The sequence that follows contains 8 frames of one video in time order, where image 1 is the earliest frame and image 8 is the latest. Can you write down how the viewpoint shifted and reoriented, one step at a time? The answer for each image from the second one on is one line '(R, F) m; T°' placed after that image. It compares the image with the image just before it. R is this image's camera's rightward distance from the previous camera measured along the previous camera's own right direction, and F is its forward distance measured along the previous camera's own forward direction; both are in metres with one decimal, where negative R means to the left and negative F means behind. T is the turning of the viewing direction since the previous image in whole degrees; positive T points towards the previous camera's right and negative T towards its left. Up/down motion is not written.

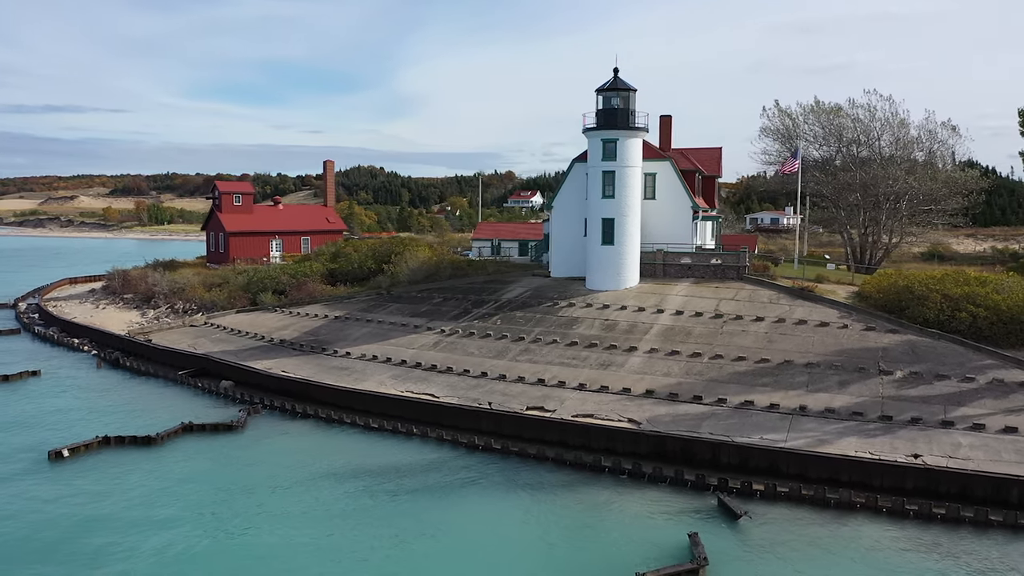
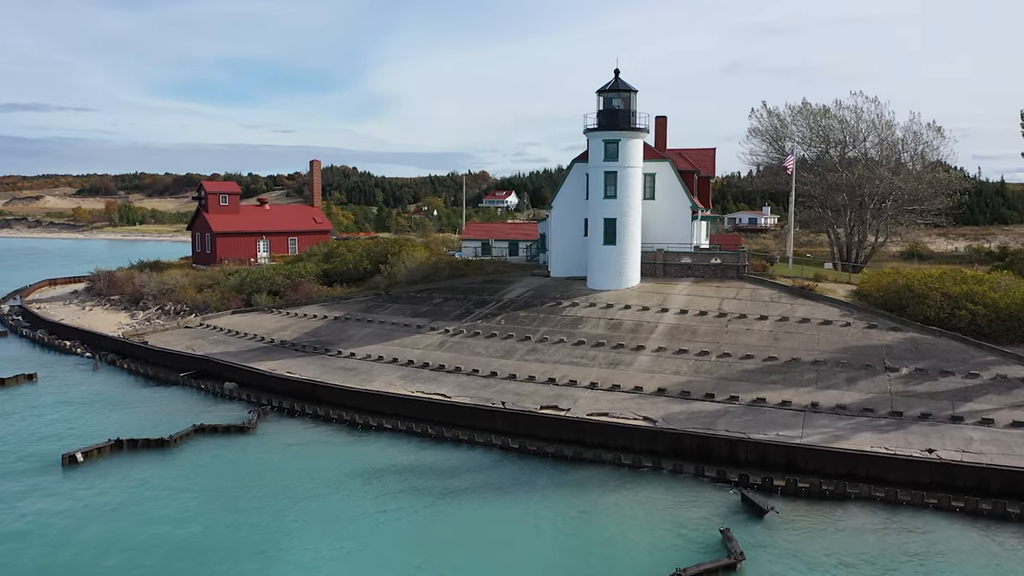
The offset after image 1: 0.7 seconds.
(-1.0, 0.0) m; +2°
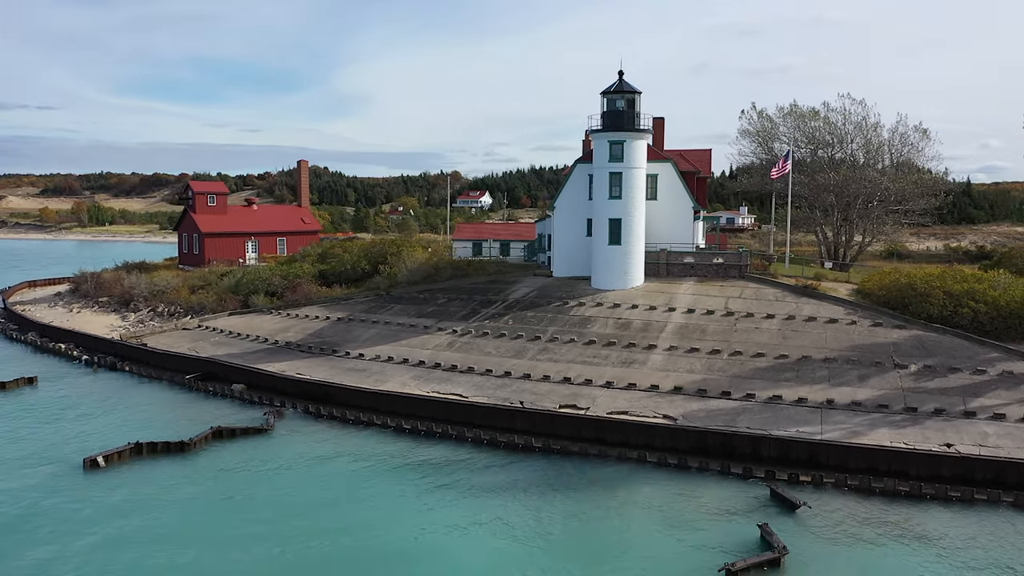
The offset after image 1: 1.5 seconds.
(-1.1, 0.0) m; +2°
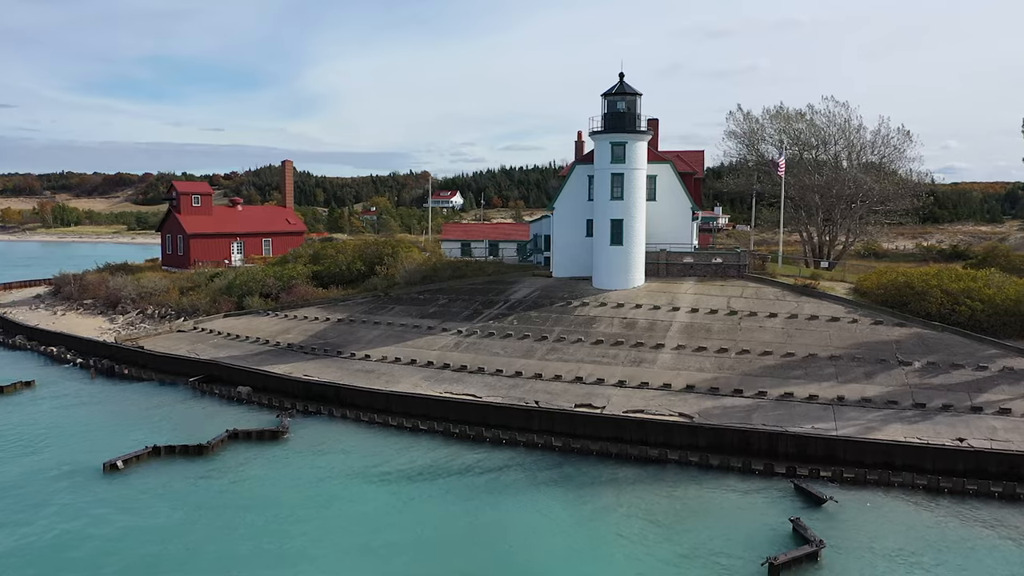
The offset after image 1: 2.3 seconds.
(-1.1, -0.1) m; +2°
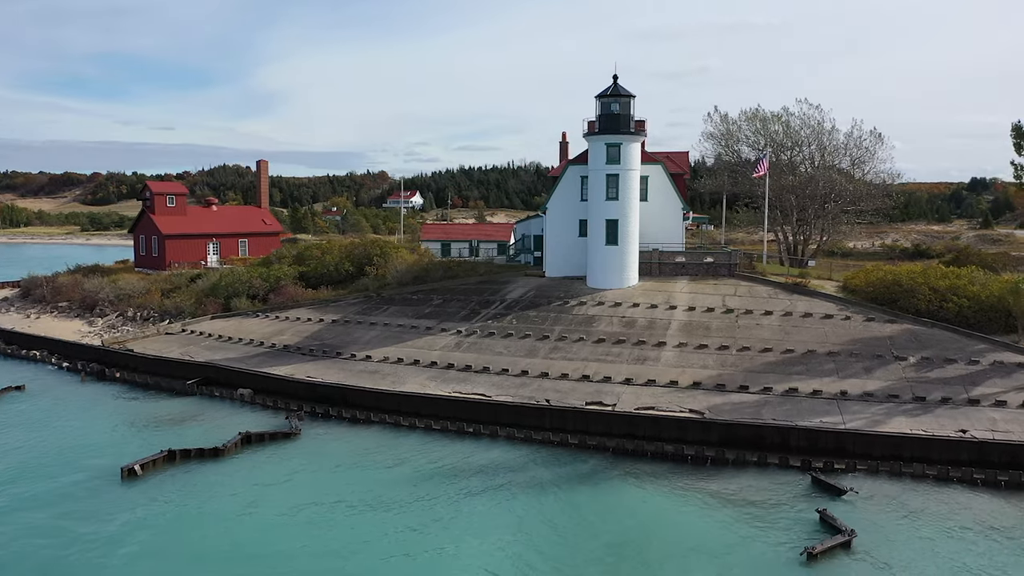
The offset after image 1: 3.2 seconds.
(-1.3, -0.1) m; +3°
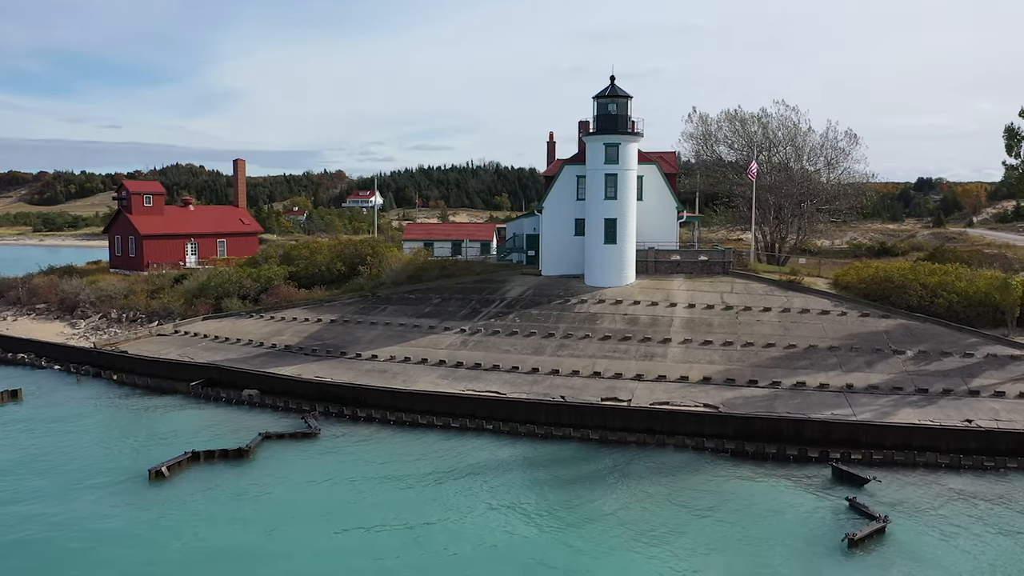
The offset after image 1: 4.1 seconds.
(-1.4, -0.1) m; +3°
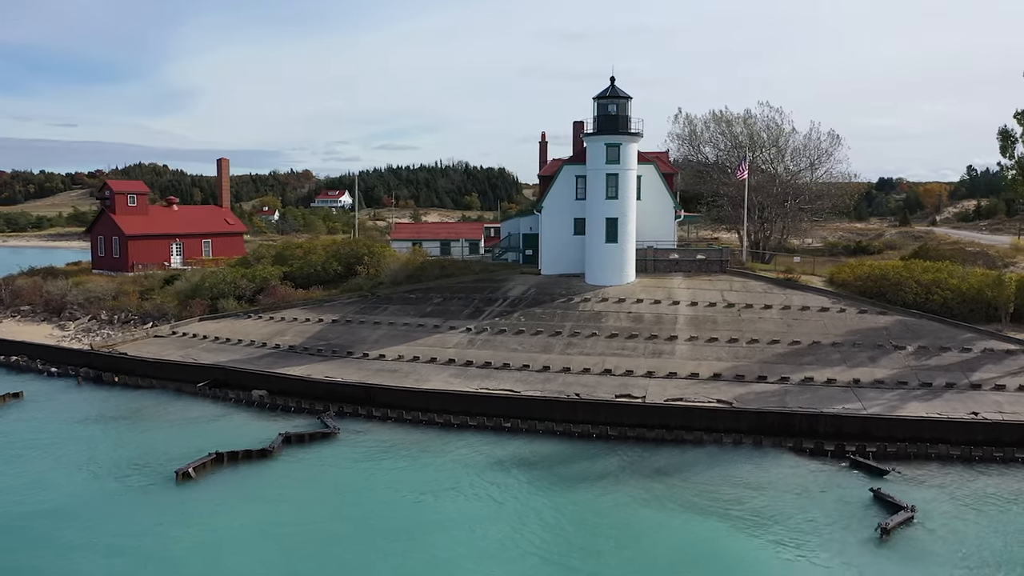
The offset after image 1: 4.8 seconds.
(-1.1, -0.1) m; +2°
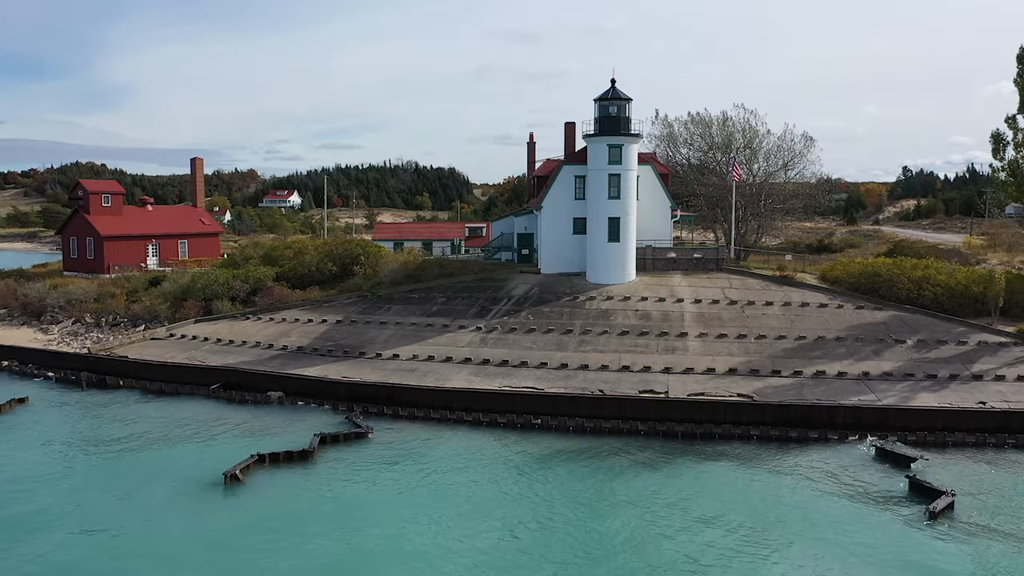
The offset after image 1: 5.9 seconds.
(-1.9, -0.2) m; +3°
